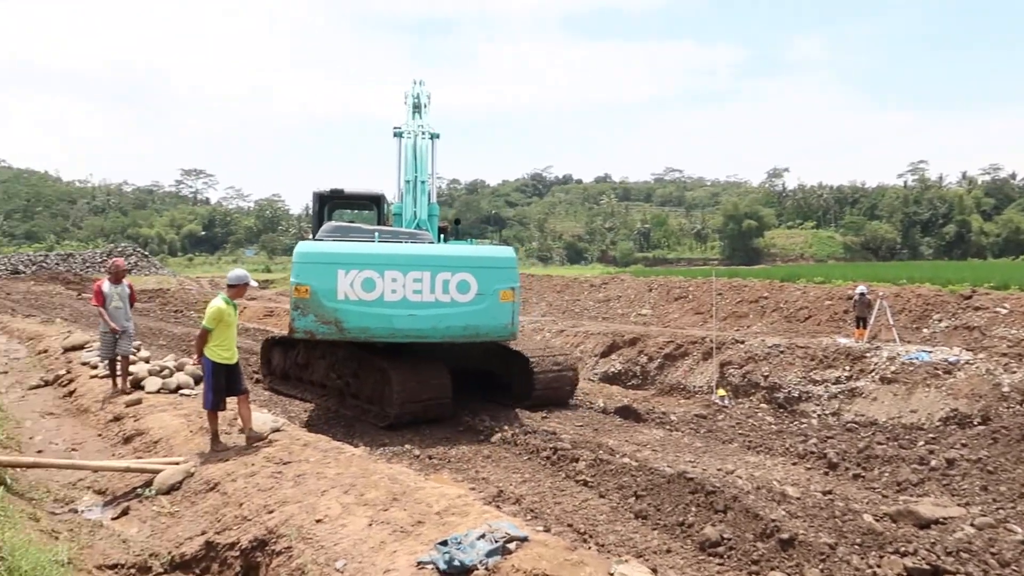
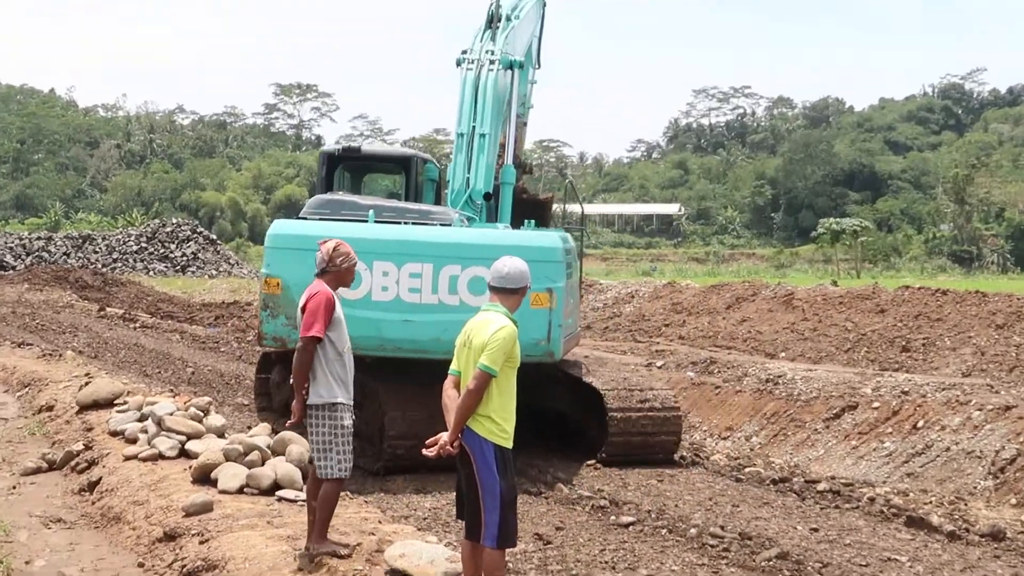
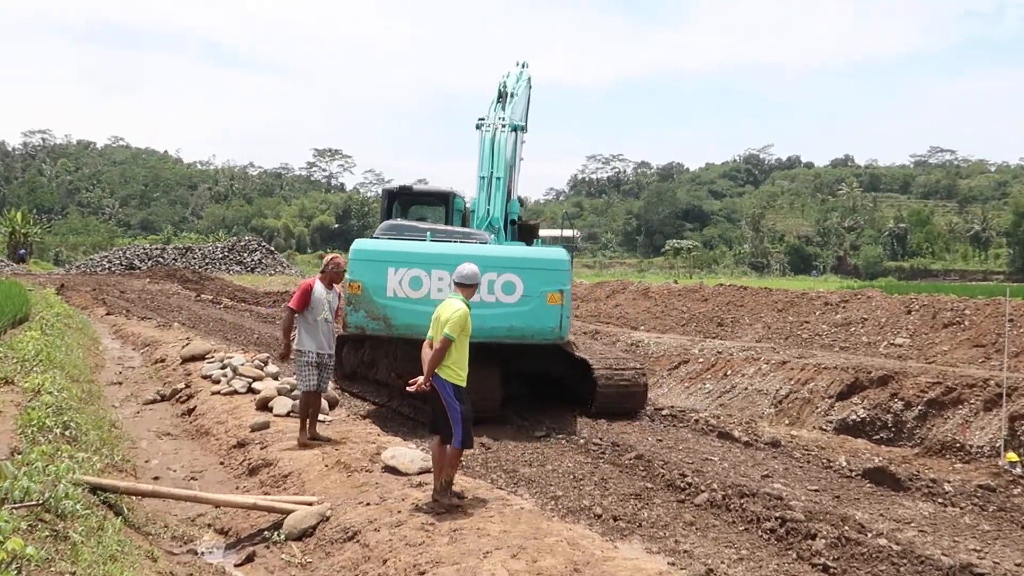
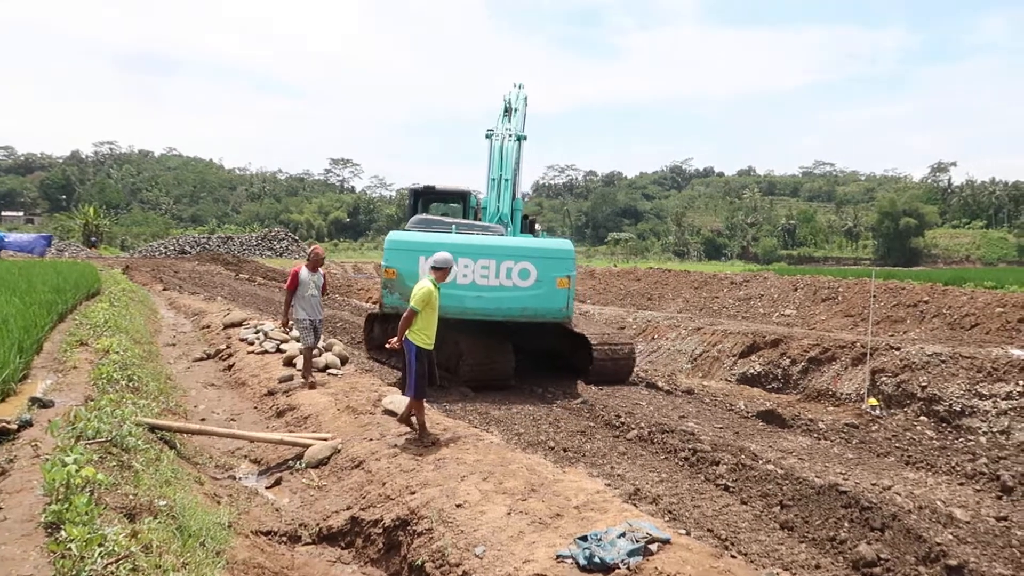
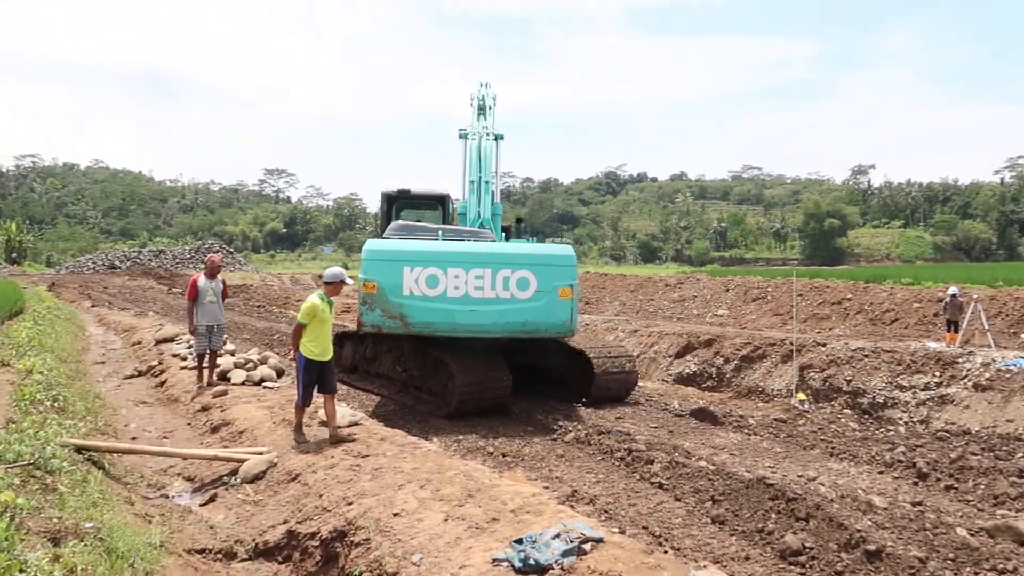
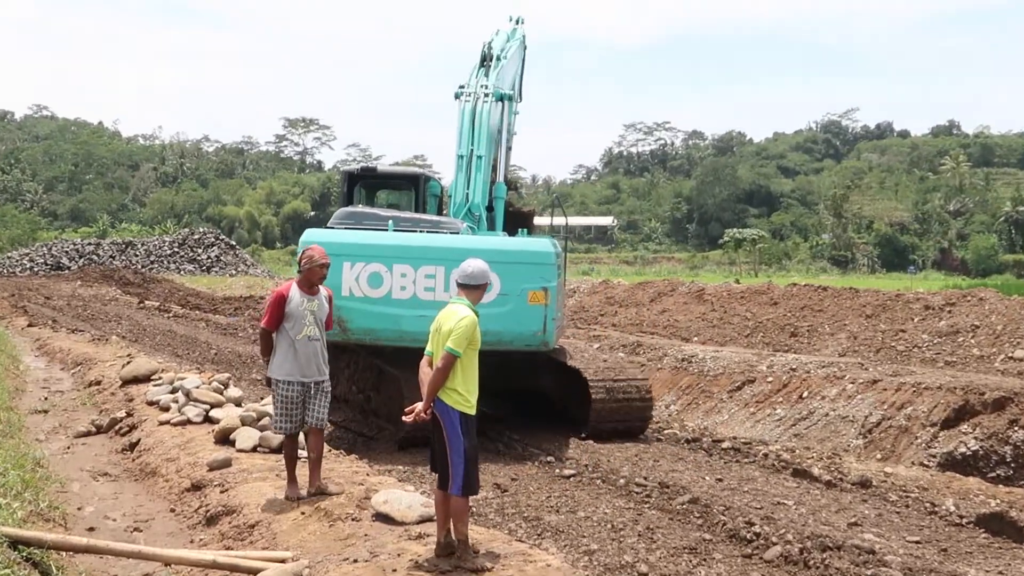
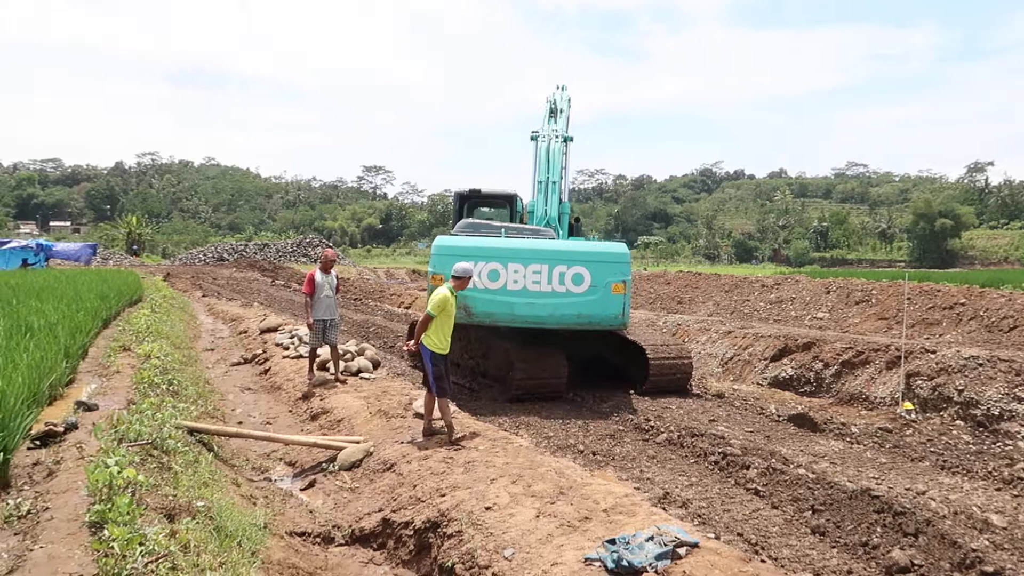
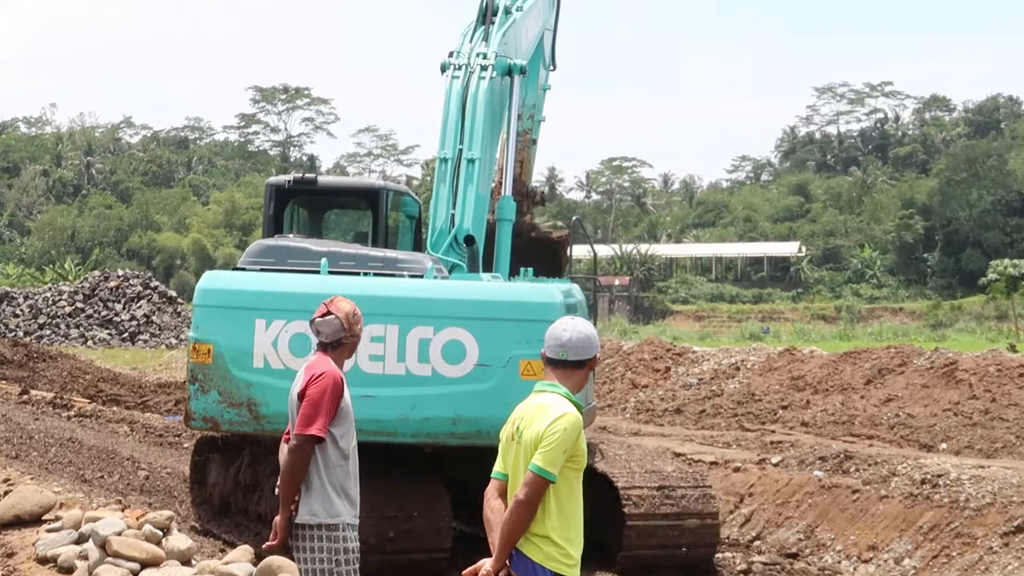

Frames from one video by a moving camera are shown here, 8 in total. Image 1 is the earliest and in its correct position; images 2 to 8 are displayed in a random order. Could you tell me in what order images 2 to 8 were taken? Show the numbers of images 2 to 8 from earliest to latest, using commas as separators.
5, 7, 4, 3, 6, 2, 8
